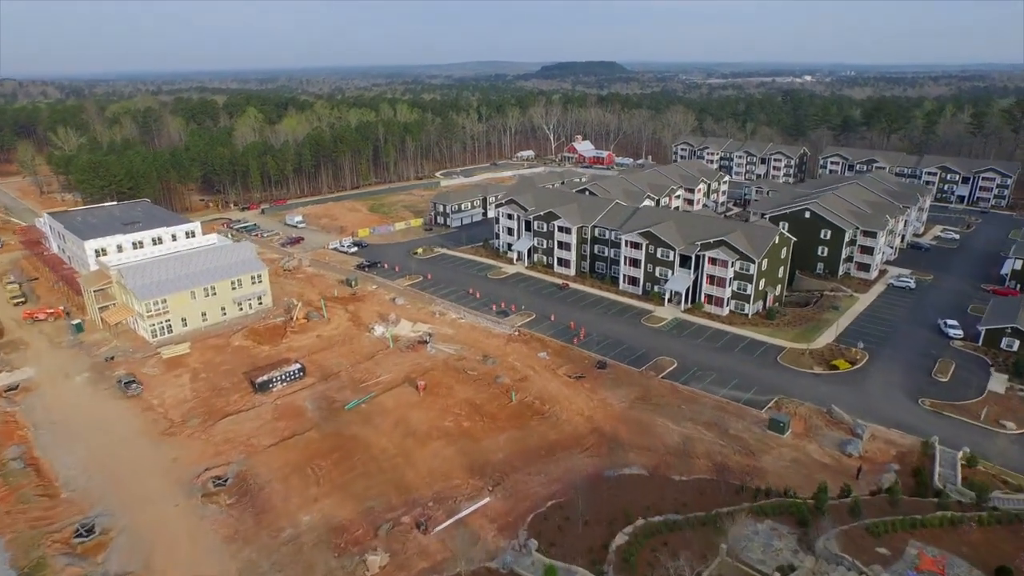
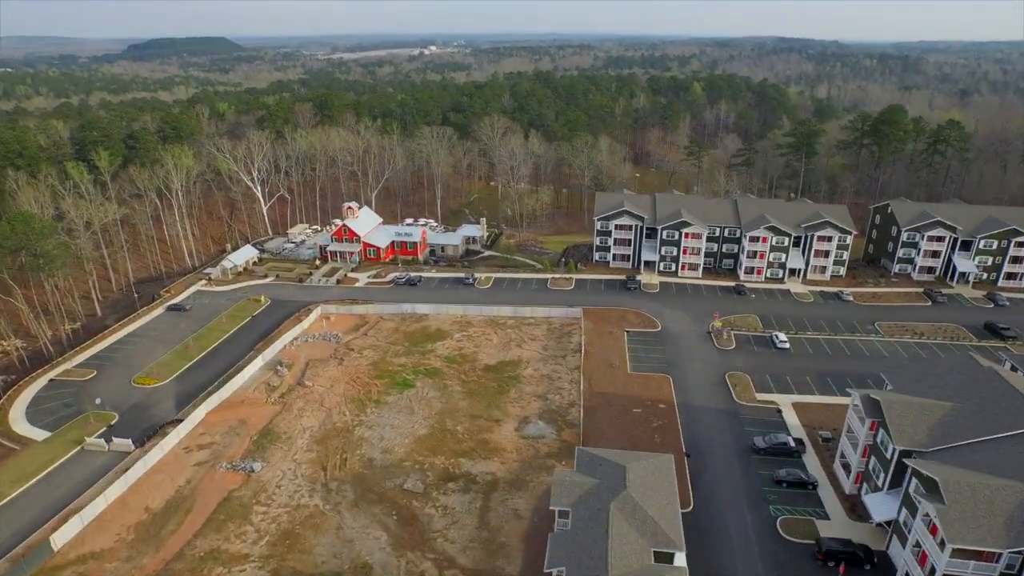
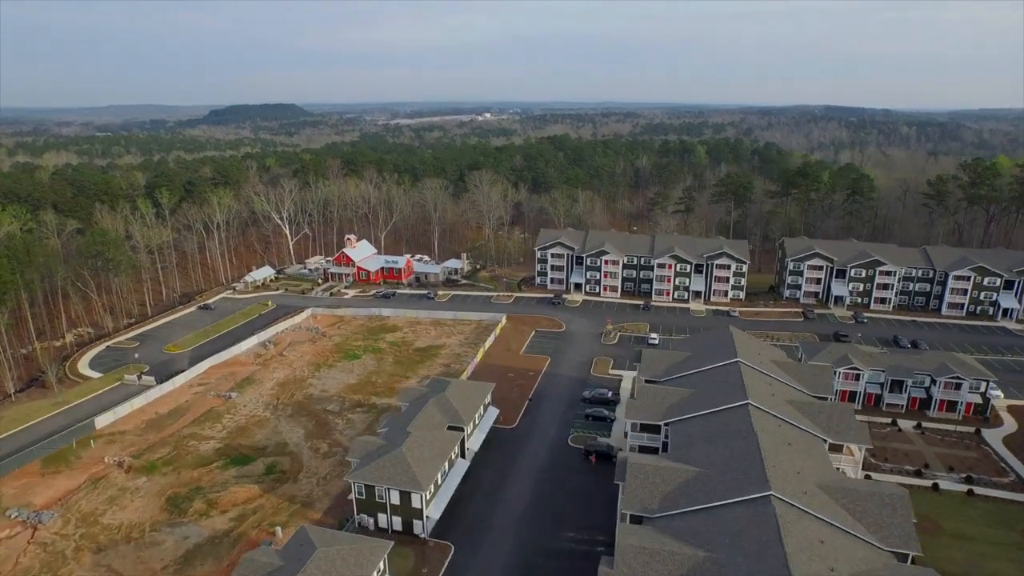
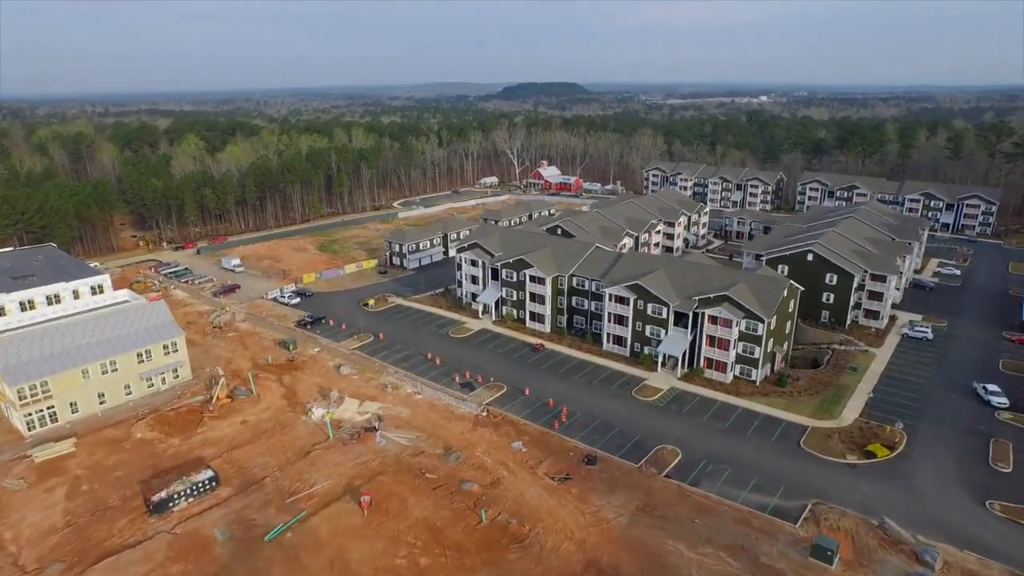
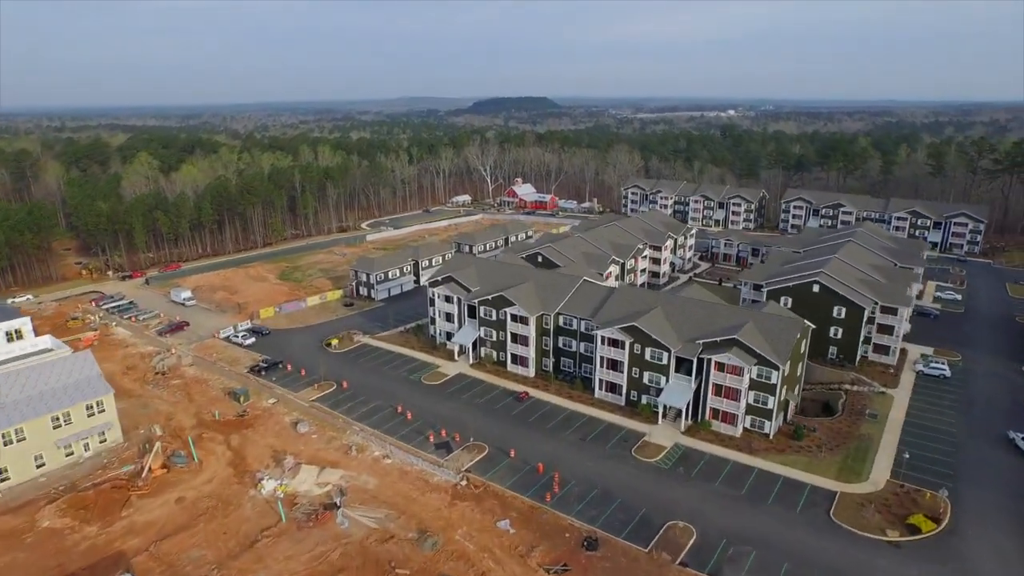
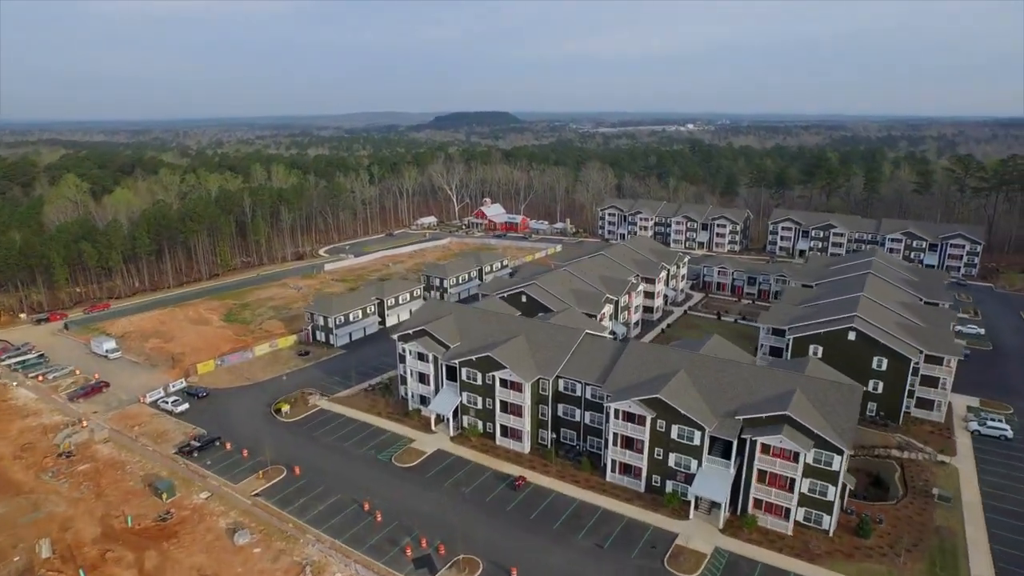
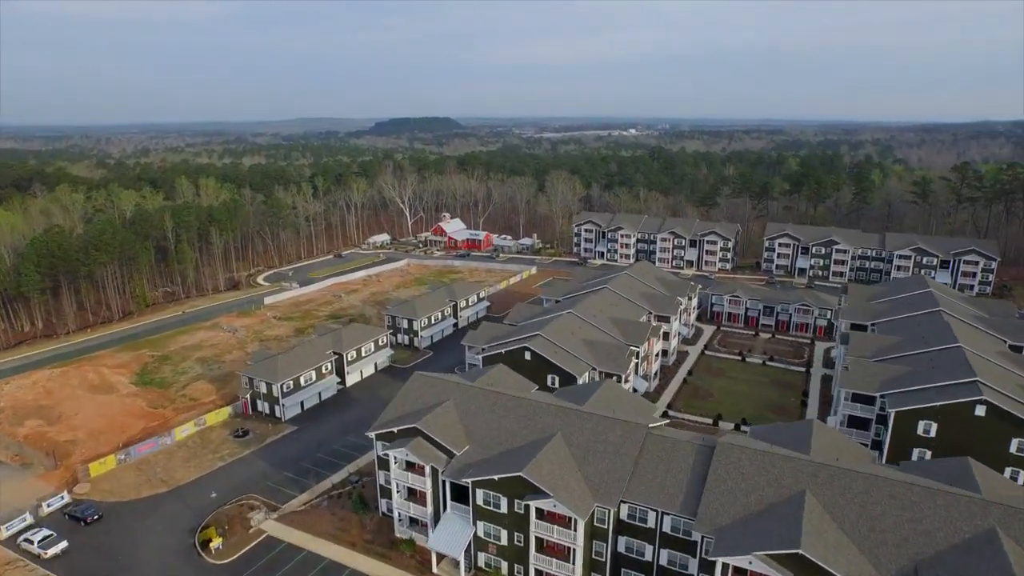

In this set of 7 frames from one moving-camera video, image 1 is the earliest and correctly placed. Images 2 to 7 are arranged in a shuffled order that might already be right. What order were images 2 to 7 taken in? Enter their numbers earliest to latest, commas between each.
4, 5, 6, 7, 3, 2
